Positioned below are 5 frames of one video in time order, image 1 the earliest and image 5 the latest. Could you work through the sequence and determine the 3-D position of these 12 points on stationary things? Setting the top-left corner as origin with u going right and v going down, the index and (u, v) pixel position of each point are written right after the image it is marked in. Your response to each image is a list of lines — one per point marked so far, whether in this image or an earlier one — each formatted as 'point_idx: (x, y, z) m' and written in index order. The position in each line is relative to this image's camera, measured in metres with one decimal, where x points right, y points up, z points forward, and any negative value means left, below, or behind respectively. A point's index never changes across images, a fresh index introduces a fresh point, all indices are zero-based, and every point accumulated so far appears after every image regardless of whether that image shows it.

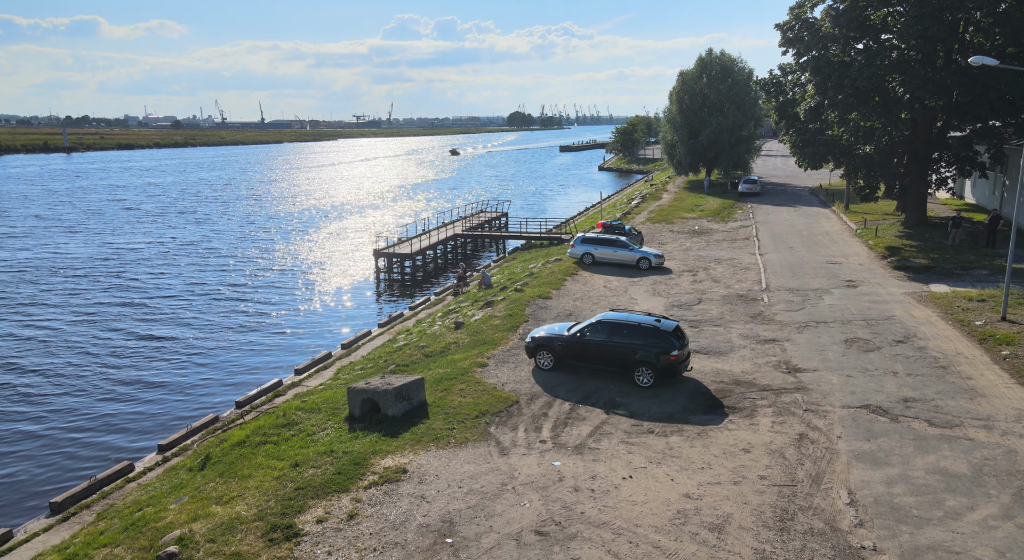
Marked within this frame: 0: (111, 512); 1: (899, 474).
0: (-7.6, -4.4, +12.7) m
1: (+6.7, -3.4, +11.6) m
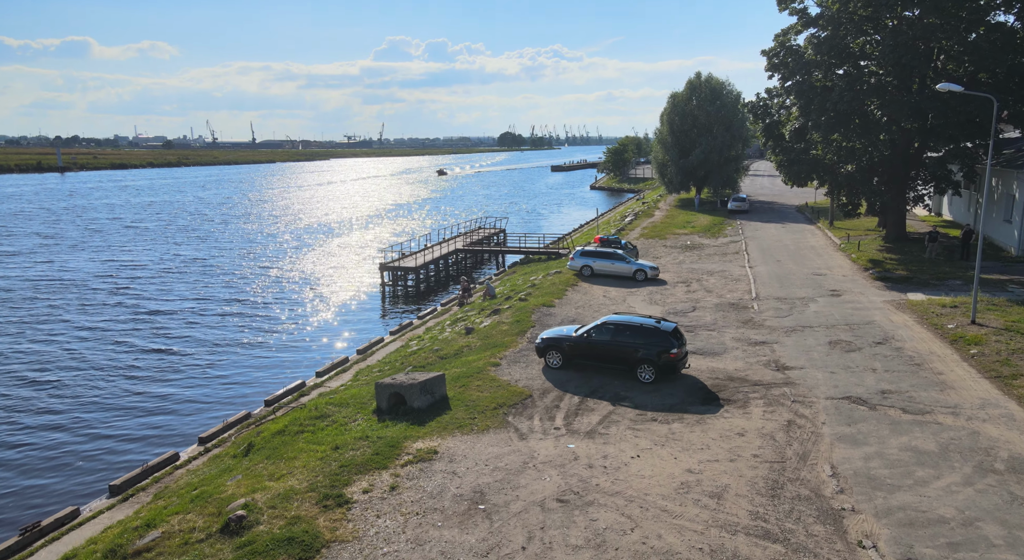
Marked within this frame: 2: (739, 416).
0: (-7.2, -4.4, +14.0) m
1: (+7.1, -3.4, +13.1) m
2: (+5.2, -3.1, +15.3) m
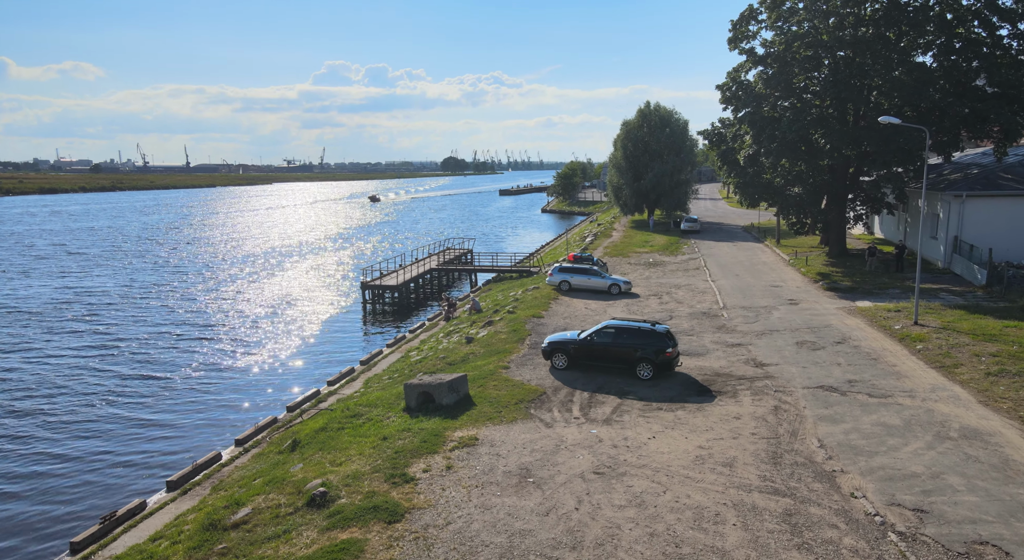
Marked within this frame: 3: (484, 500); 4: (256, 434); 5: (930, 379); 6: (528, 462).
0: (-6.4, -4.6, +15.1) m
1: (+7.9, -3.4, +15.5) m
2: (+5.7, -3.2, +17.5) m
3: (-0.5, -4.1, +12.4) m
4: (-7.2, -4.4, +18.8) m
5: (+11.5, -2.7, +18.4) m
6: (+0.3, -3.8, +14.1) m
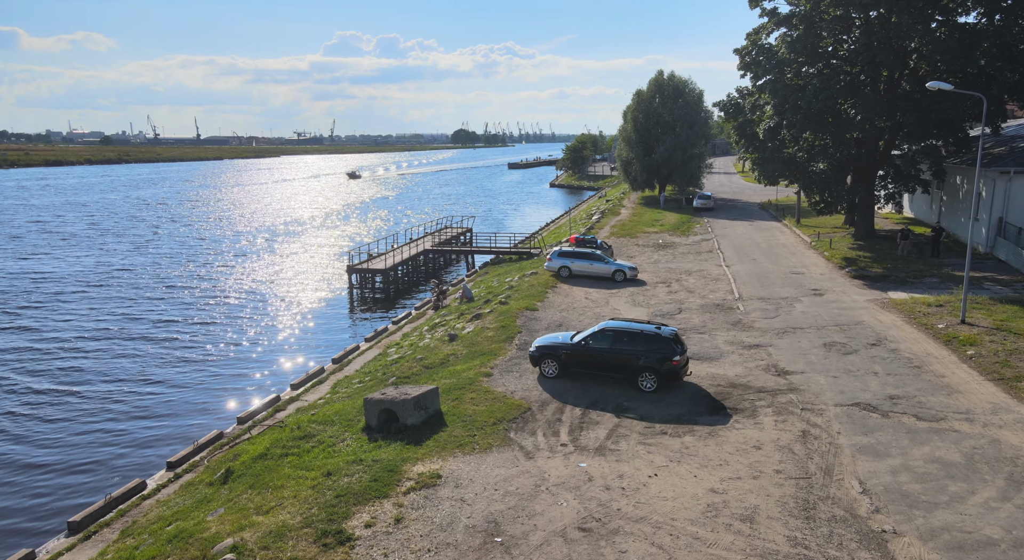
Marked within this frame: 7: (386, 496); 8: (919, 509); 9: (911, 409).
0: (-7.0, -4.6, +12.5) m
1: (+7.3, -3.5, +12.6) m
2: (+5.2, -3.2, +14.6) m
3: (-1.1, -4.2, +9.7) m
4: (-7.7, -4.2, +16.2) m
5: (+11.0, -2.7, +15.5) m
6: (-0.2, -3.9, +11.4) m
7: (-2.2, -3.8, +11.7) m
8: (+6.7, -3.8, +11.0) m
9: (+9.1, -2.9, +15.2) m
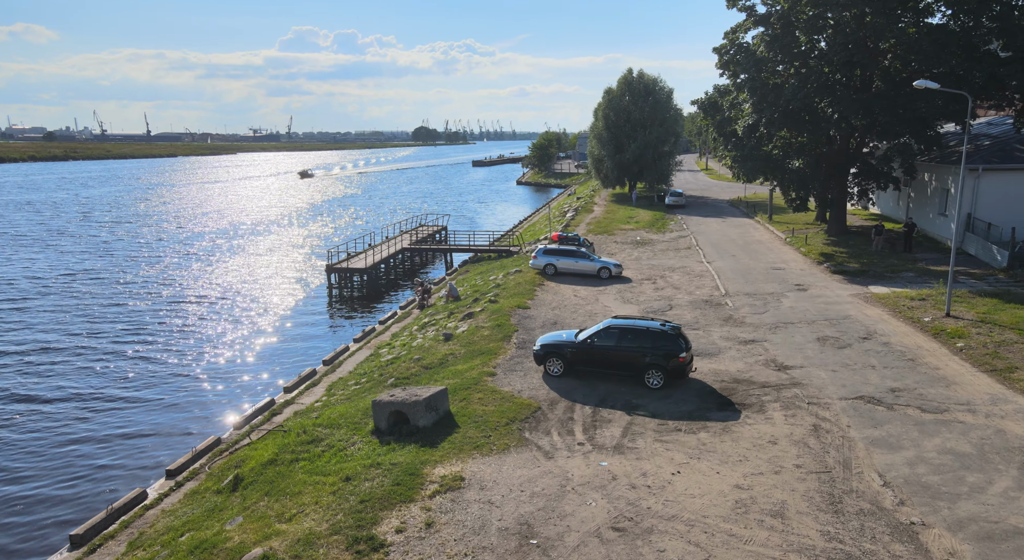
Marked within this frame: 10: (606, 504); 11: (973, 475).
0: (-6.5, -4.6, +11.9) m
1: (+7.8, -3.4, +12.9) m
2: (+5.5, -3.1, +14.7) m
3: (-0.5, -4.2, +9.5) m
4: (-7.5, -4.3, +15.6) m
5: (+11.2, -2.6, +15.9) m
6: (+0.3, -3.9, +11.2) m
7: (-1.7, -3.8, +11.4) m
8: (+7.2, -3.7, +11.3) m
9: (+9.3, -2.8, +15.5) m
10: (+1.6, -3.8, +11.5) m
11: (+8.3, -3.5, +12.0) m
